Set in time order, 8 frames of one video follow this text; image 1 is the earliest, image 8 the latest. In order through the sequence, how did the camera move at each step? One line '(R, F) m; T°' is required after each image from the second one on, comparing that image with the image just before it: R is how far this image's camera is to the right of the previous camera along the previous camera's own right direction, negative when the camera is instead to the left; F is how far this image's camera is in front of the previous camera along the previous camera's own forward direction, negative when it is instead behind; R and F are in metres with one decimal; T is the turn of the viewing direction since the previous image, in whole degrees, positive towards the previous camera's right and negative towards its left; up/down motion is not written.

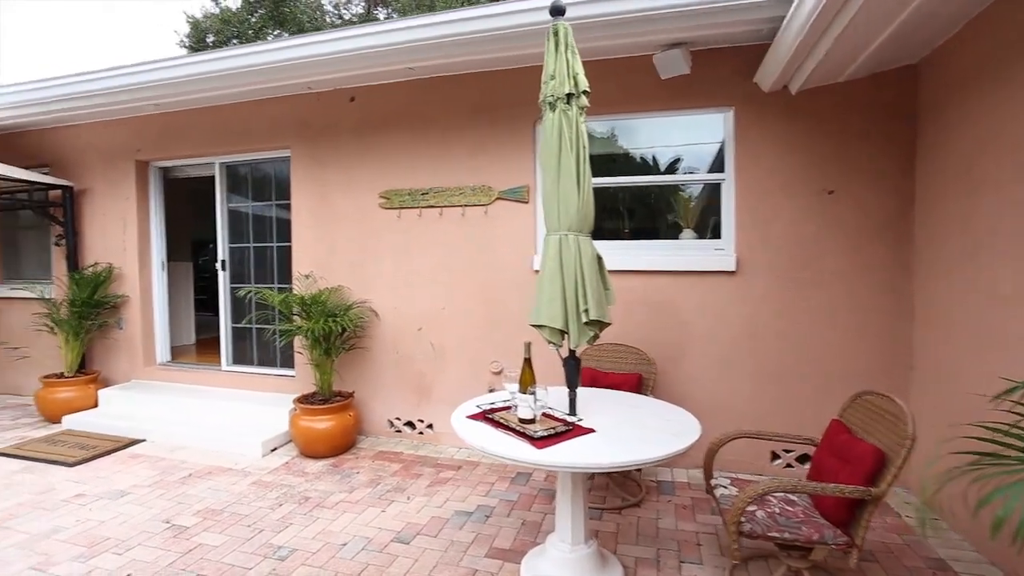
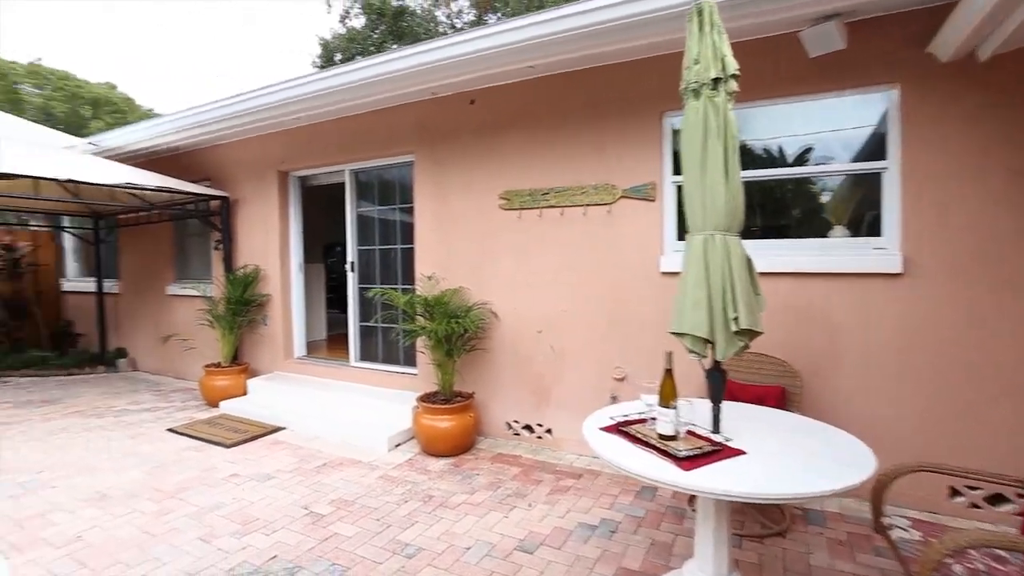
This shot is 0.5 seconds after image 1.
(-0.1, +0.1) m; -11°
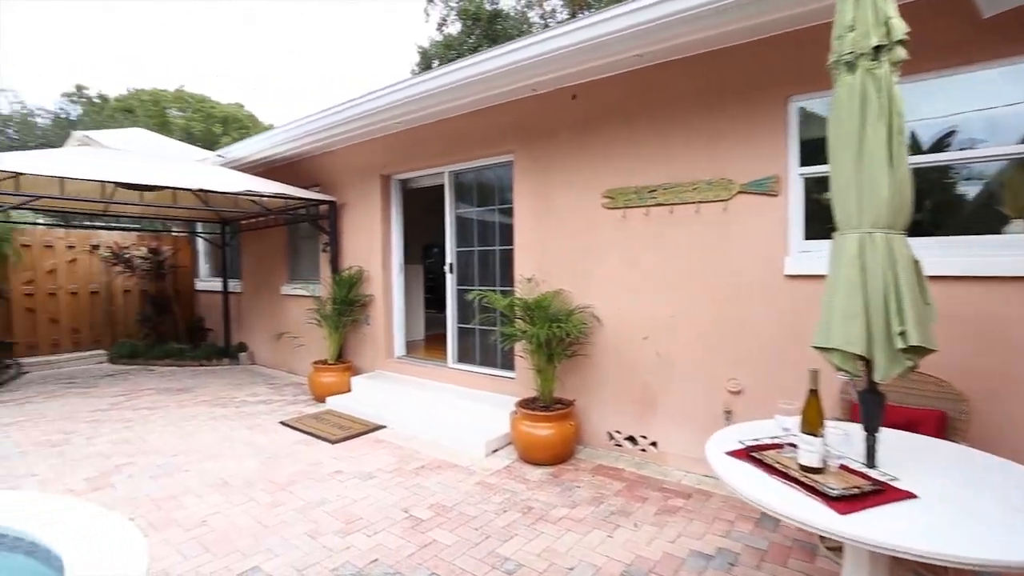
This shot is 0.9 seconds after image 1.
(-0.1, +0.2) m; -10°
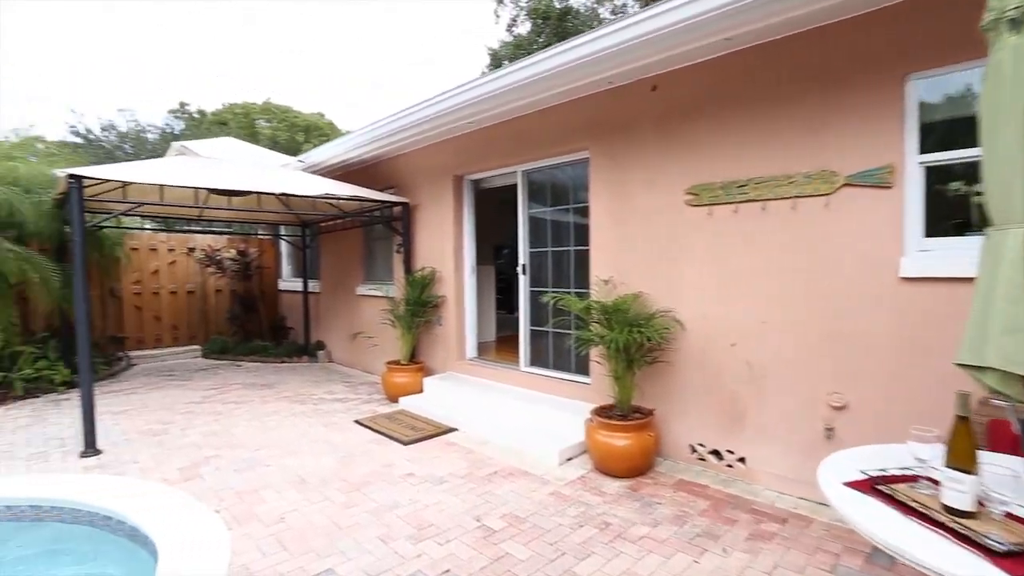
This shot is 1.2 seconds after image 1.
(-0.1, +0.1) m; -7°
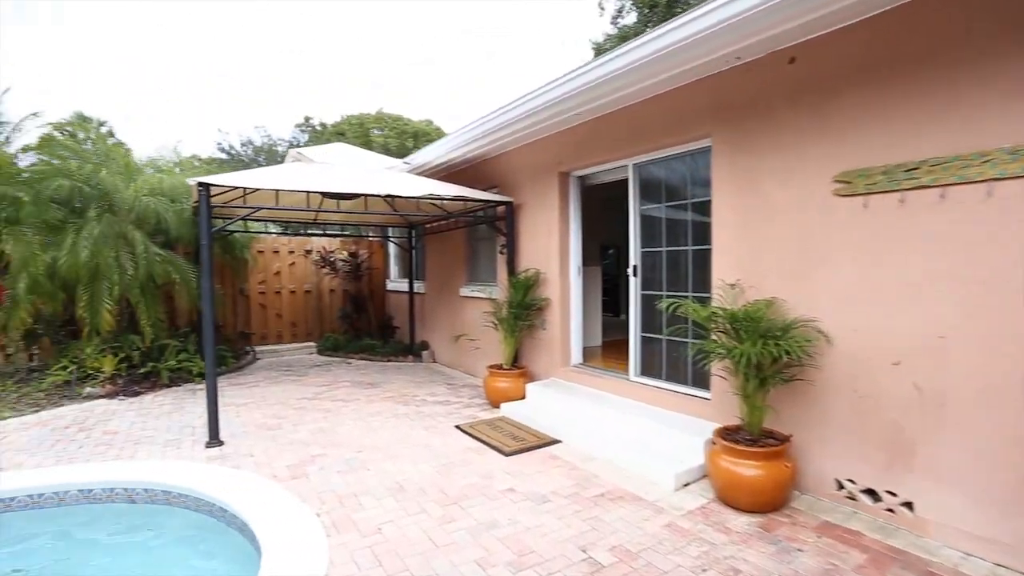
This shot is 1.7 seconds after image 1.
(0.0, +0.3) m; -11°
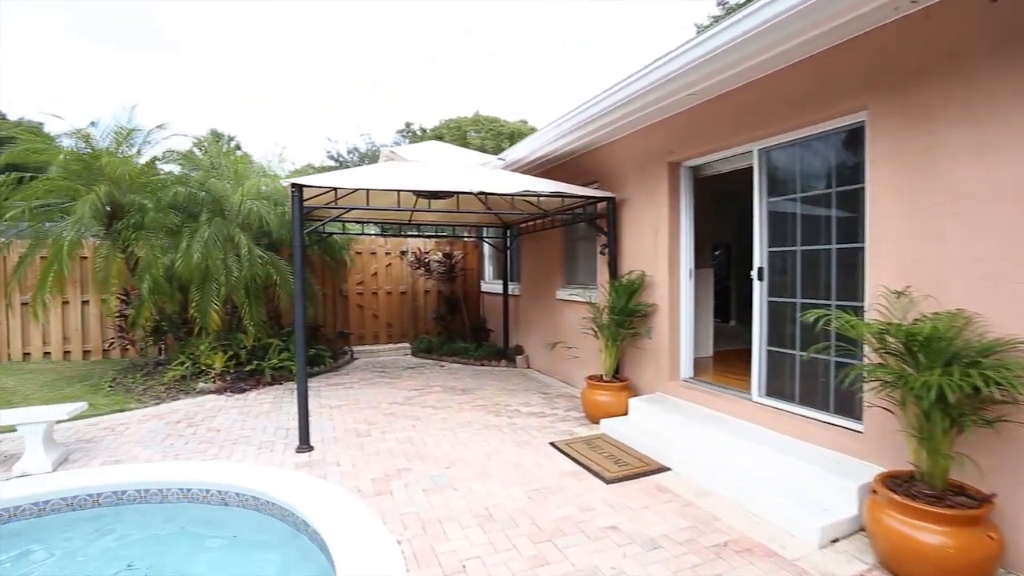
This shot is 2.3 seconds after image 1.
(-0.1, +0.4) m; -10°
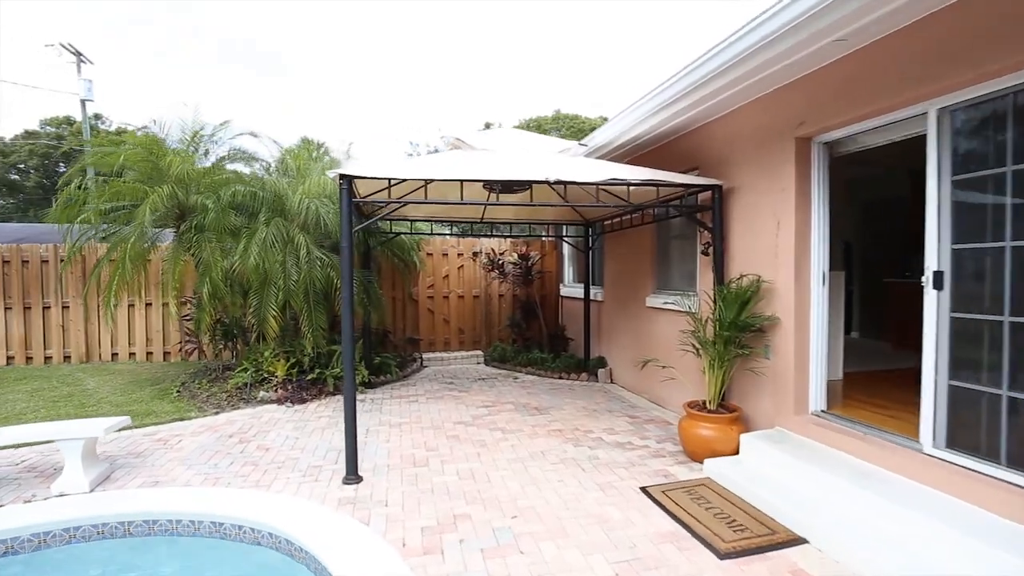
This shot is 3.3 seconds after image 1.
(0.0, +0.8) m; -9°
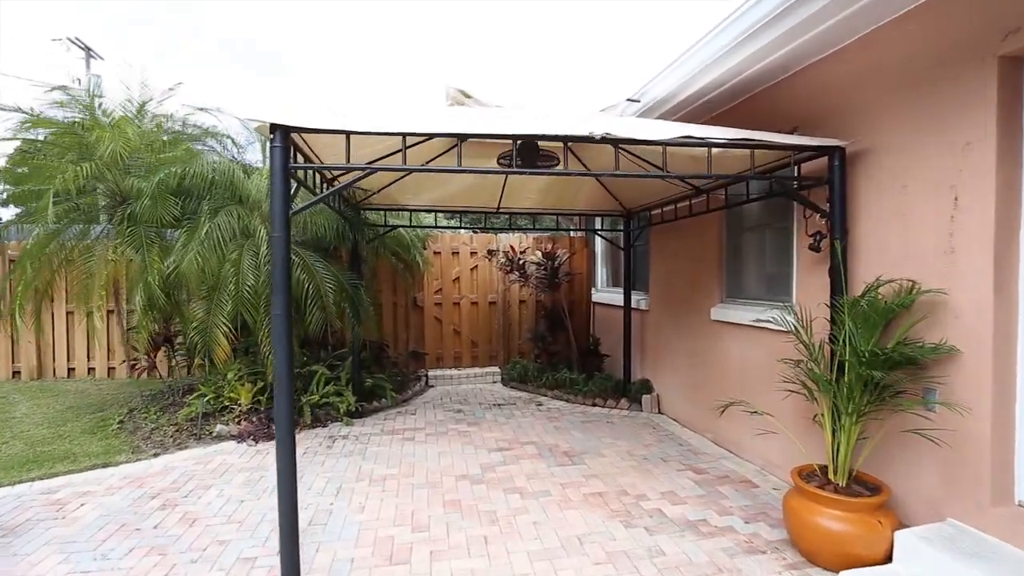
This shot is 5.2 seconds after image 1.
(0.0, +1.4) m; -2°
